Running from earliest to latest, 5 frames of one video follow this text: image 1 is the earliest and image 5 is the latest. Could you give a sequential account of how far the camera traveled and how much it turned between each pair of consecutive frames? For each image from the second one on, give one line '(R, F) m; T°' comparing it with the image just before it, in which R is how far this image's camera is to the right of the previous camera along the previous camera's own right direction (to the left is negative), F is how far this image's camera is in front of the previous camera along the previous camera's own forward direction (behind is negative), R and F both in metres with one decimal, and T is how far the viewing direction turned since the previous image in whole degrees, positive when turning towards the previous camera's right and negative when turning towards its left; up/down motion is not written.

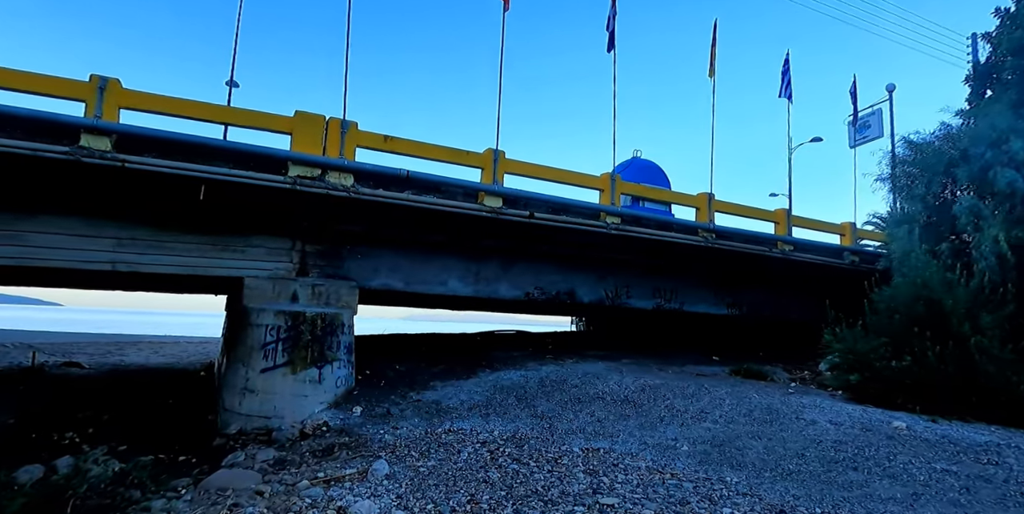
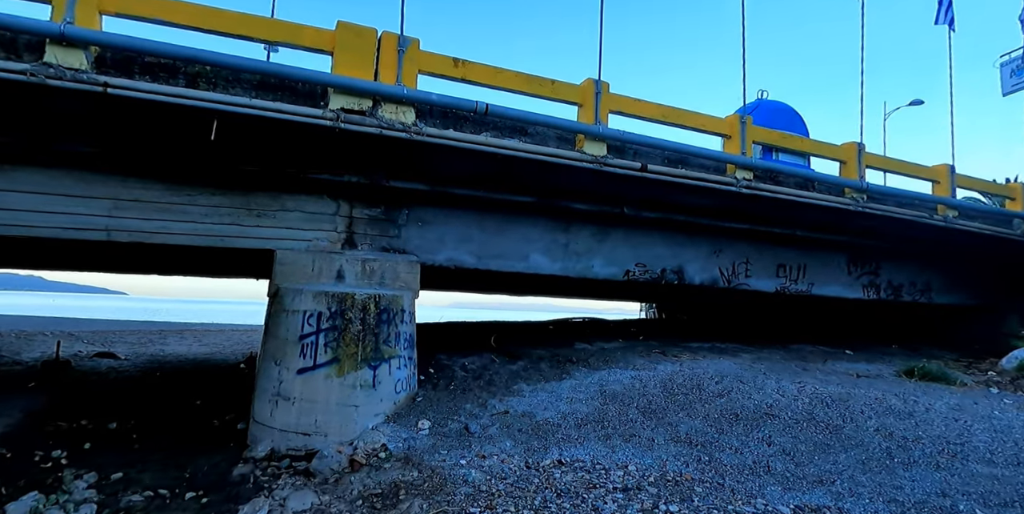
(-0.9, +2.1) m; -5°
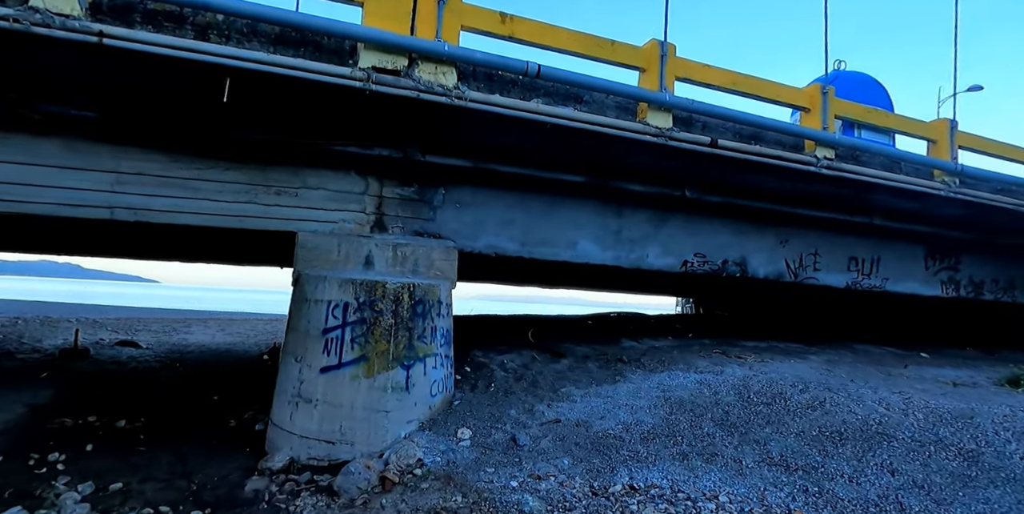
(-0.3, +0.8) m; -2°
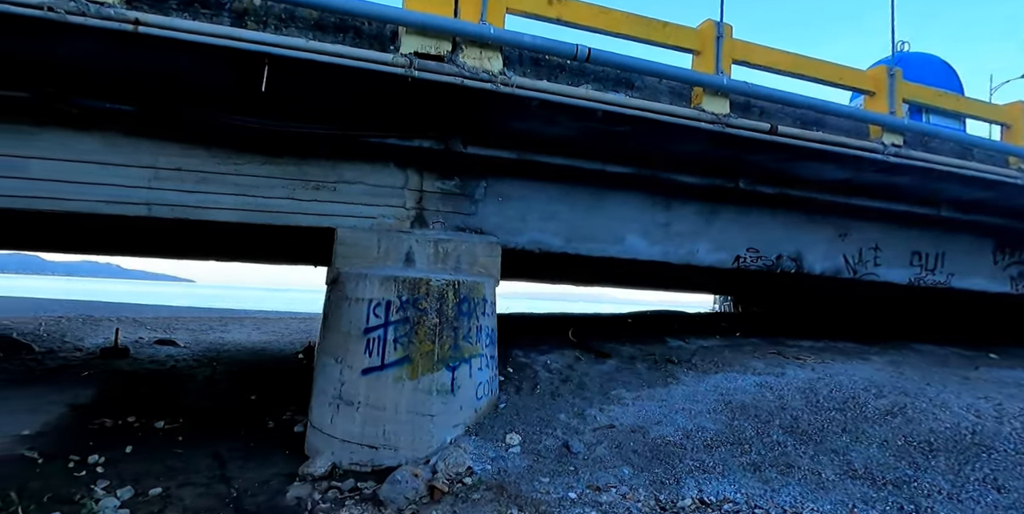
(-0.2, +0.3) m; -3°
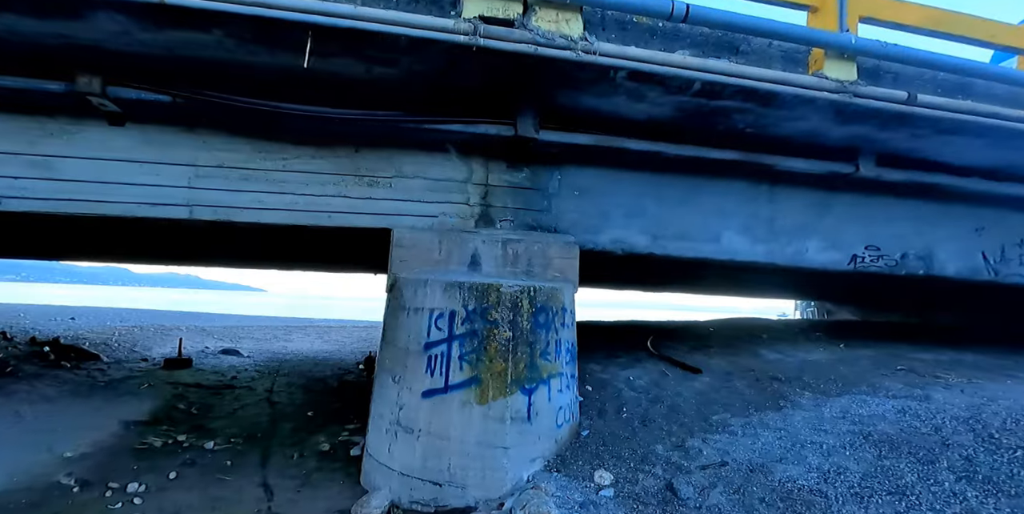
(-0.3, +0.8) m; -6°
